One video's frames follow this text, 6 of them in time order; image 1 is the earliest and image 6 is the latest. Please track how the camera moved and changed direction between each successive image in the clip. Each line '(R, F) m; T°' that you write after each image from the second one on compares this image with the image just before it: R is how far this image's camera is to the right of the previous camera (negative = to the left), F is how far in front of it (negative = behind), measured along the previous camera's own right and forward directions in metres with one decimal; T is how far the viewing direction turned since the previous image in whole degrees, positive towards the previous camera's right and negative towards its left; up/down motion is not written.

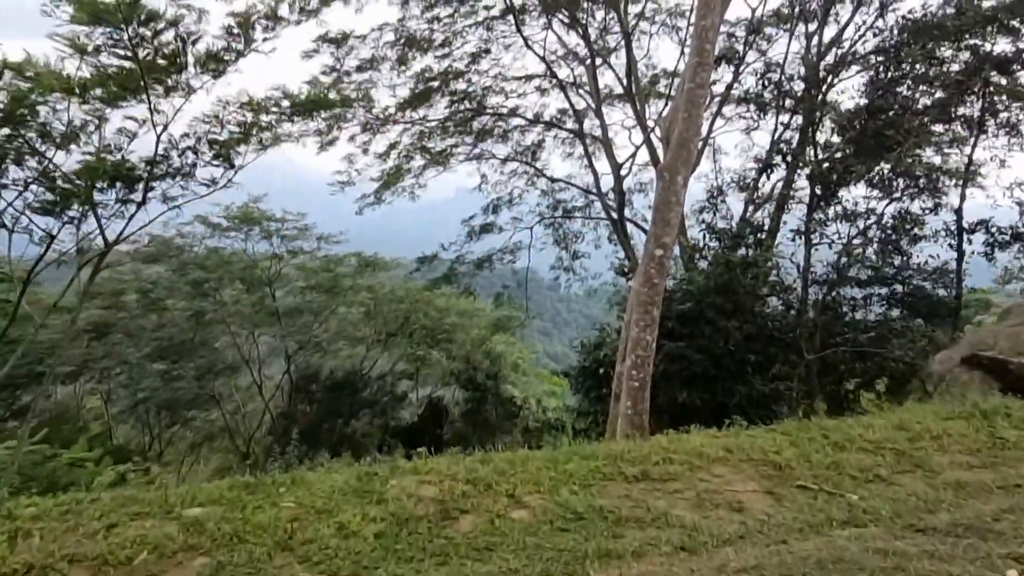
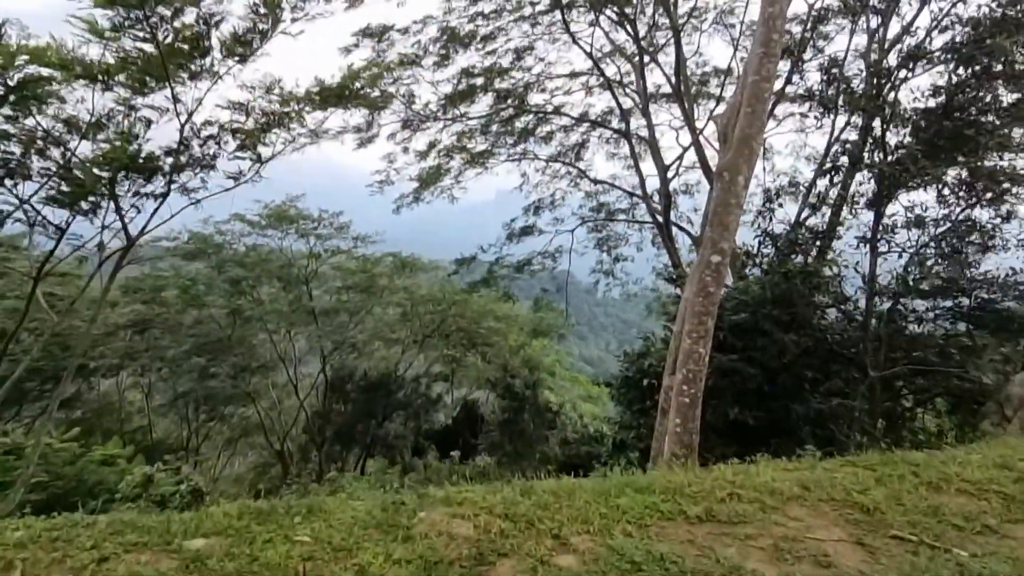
(0.0, +0.4) m; -3°
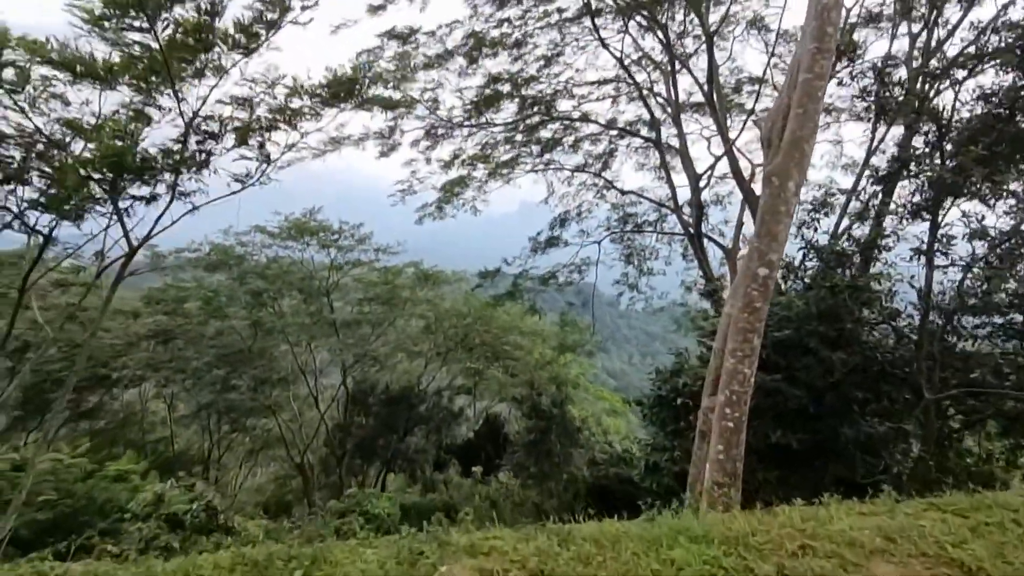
(0.0, +0.4) m; -2°
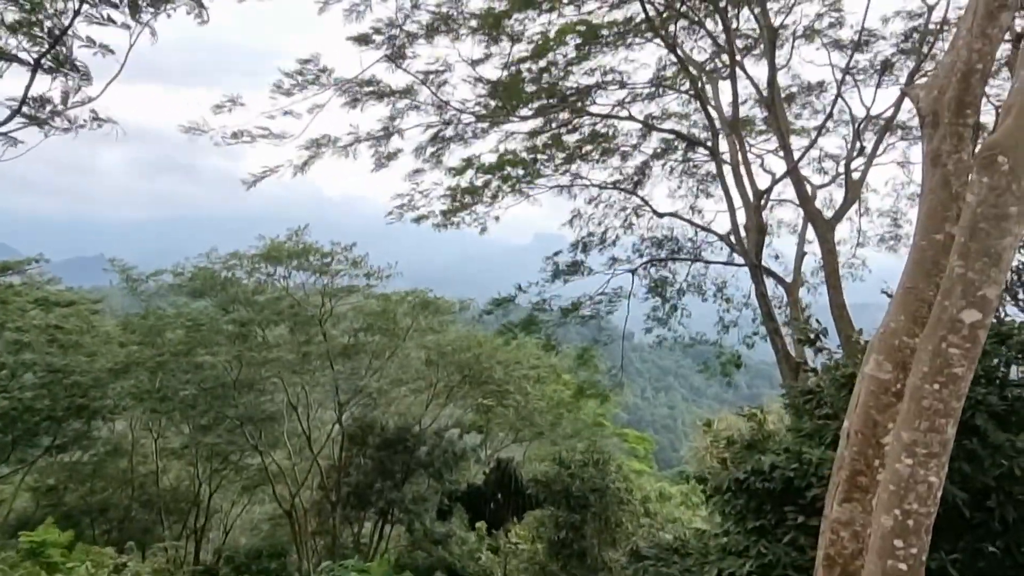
(-0.1, +1.9) m; -1°
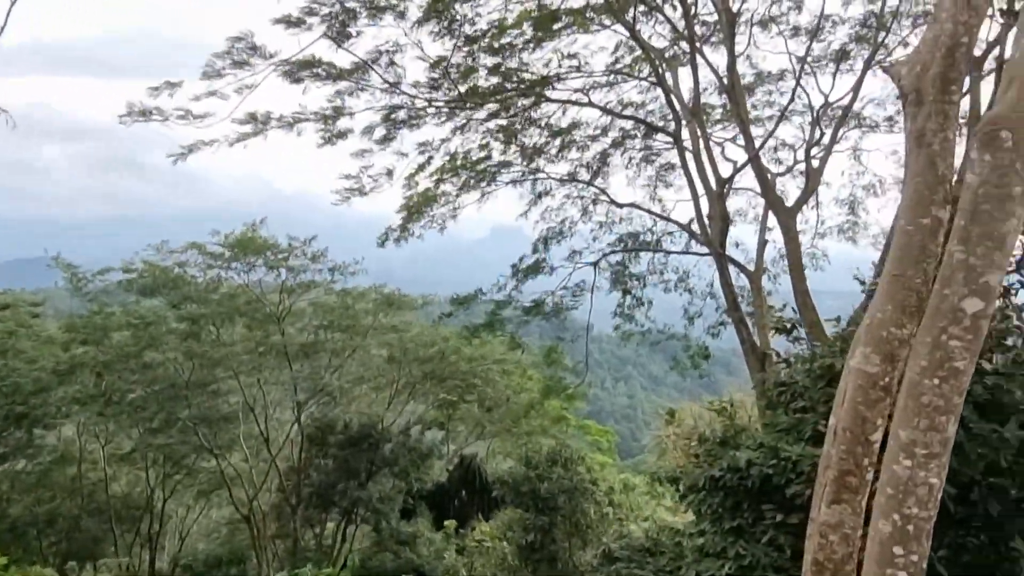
(0.0, +0.3) m; +3°
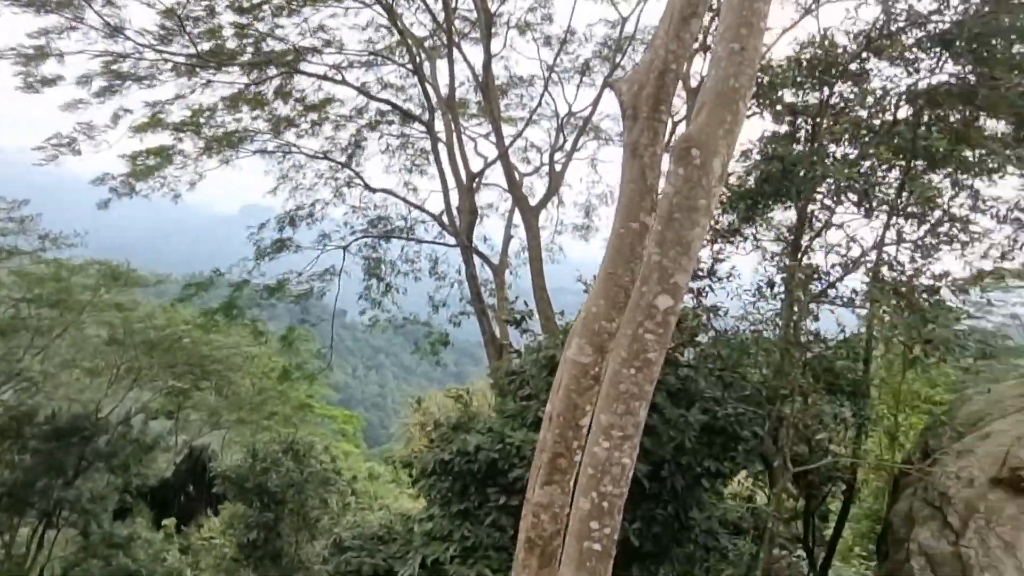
(+0.1, 0.0) m; +19°
